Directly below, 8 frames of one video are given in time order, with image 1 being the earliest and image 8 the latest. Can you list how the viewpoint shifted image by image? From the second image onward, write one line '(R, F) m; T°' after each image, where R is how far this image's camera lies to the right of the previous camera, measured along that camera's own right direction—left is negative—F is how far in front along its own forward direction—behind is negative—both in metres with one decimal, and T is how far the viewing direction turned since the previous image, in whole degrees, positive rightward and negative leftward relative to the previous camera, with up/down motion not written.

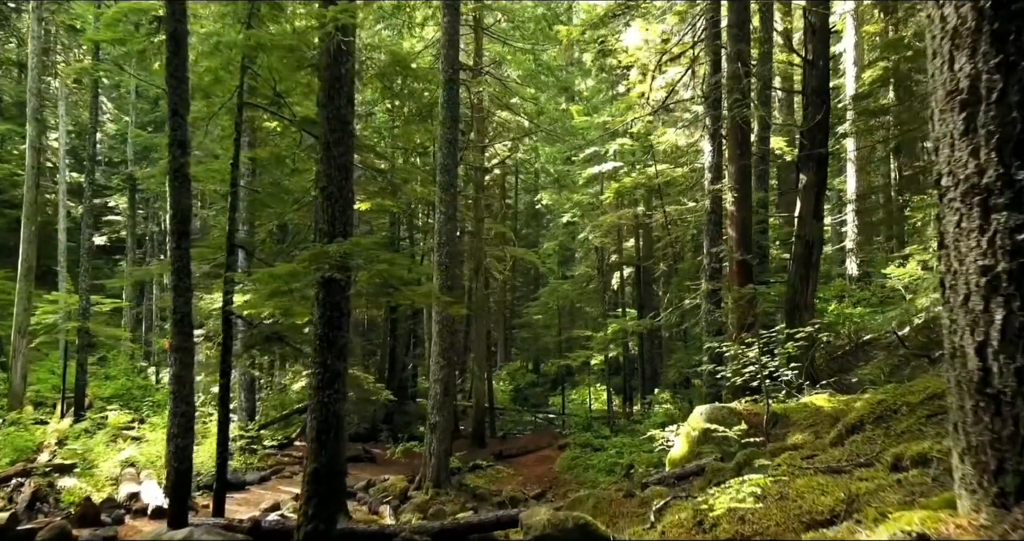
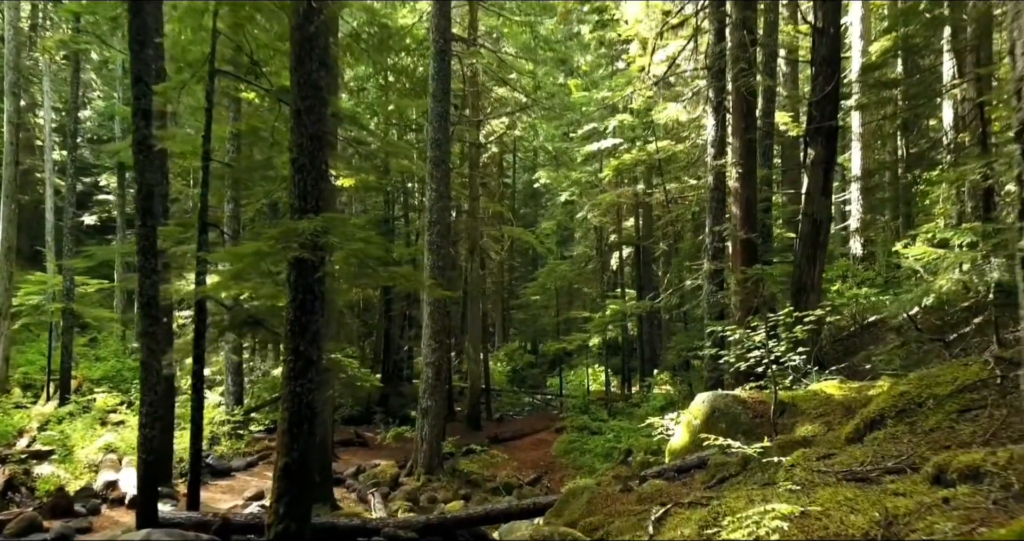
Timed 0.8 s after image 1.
(+0.1, +0.5) m; 0°
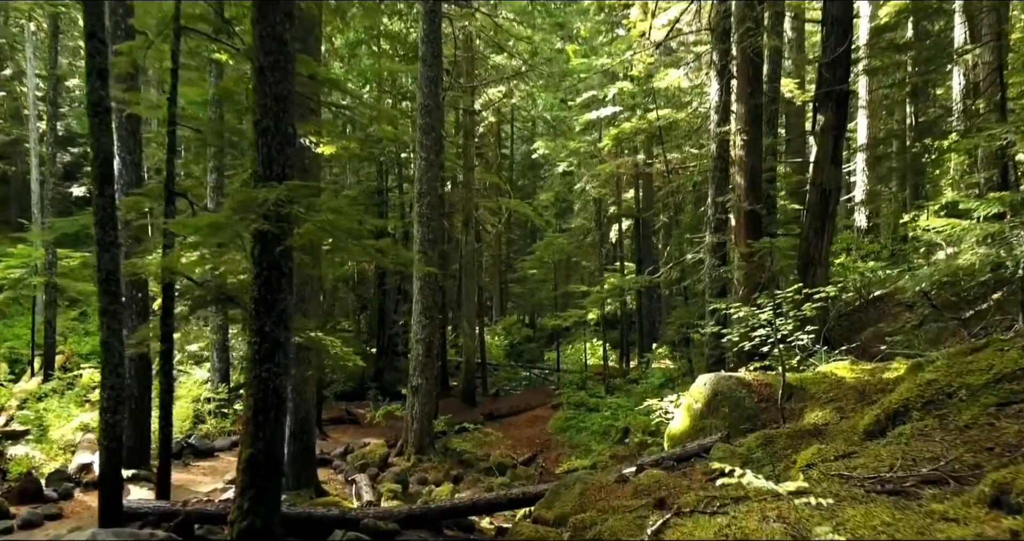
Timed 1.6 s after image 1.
(+0.1, +0.5) m; 0°
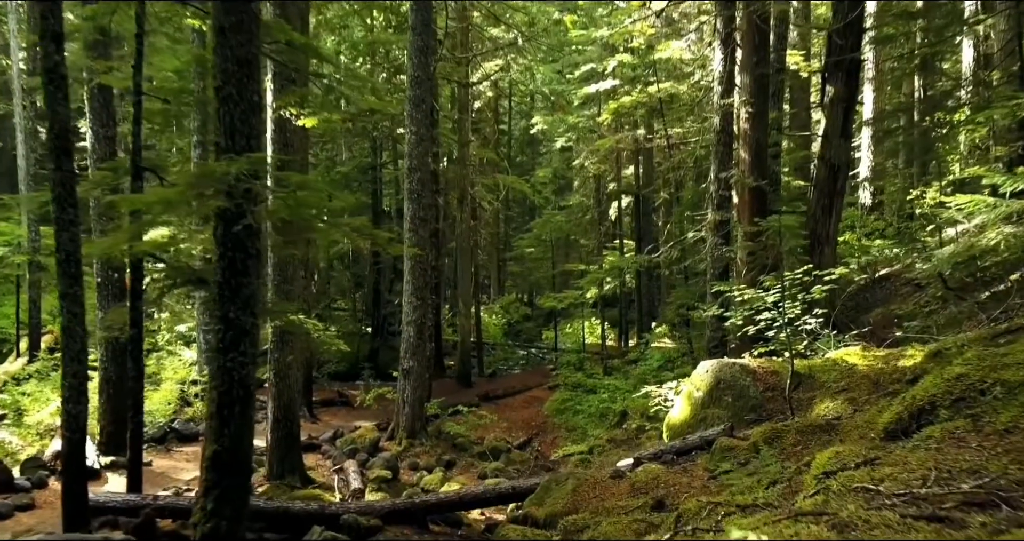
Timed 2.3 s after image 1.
(+0.1, +0.4) m; 0°
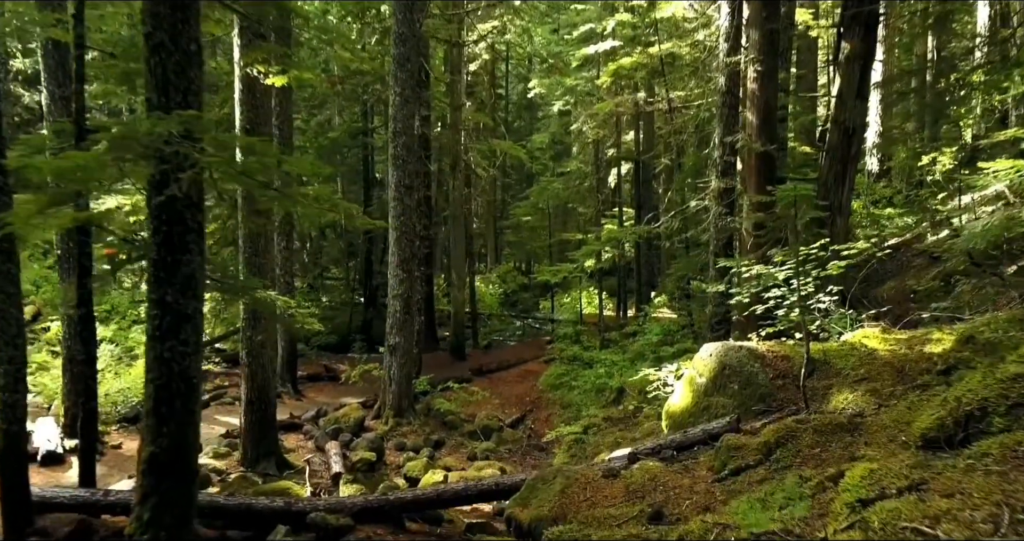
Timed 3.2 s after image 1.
(+0.1, +0.6) m; 0°
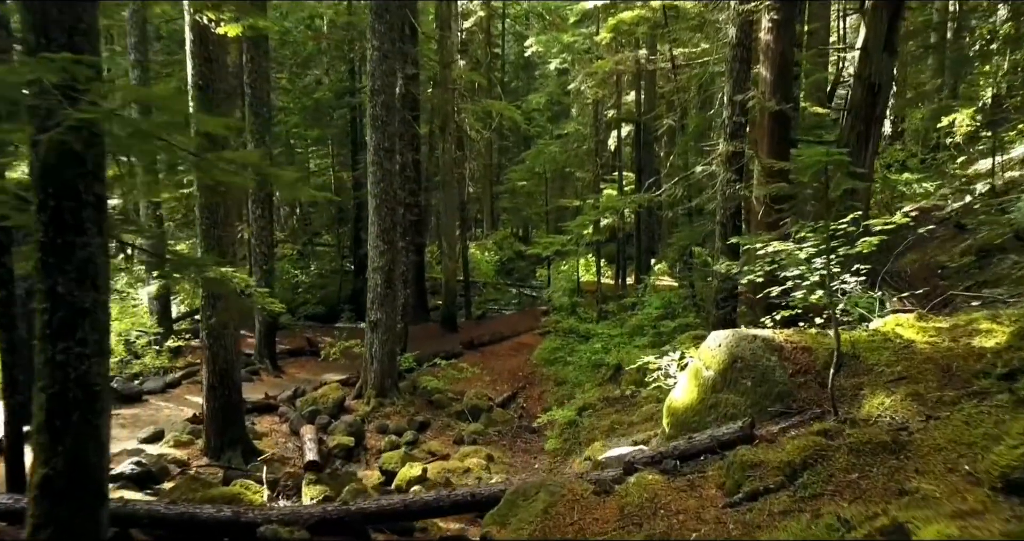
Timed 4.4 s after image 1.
(+0.1, +0.8) m; 0°
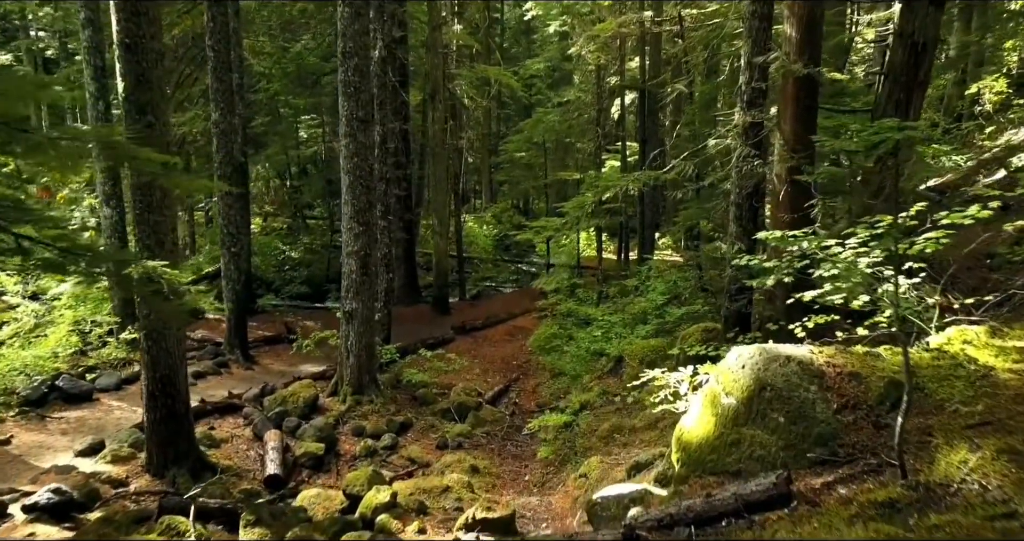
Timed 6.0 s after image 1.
(+0.2, +1.0) m; 0°
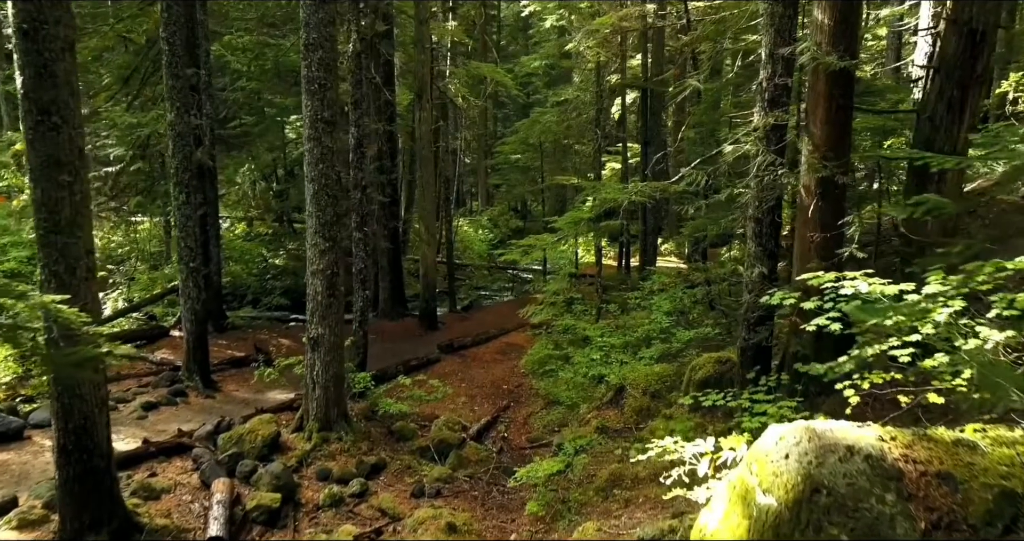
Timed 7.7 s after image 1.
(+0.2, +1.1) m; 0°
